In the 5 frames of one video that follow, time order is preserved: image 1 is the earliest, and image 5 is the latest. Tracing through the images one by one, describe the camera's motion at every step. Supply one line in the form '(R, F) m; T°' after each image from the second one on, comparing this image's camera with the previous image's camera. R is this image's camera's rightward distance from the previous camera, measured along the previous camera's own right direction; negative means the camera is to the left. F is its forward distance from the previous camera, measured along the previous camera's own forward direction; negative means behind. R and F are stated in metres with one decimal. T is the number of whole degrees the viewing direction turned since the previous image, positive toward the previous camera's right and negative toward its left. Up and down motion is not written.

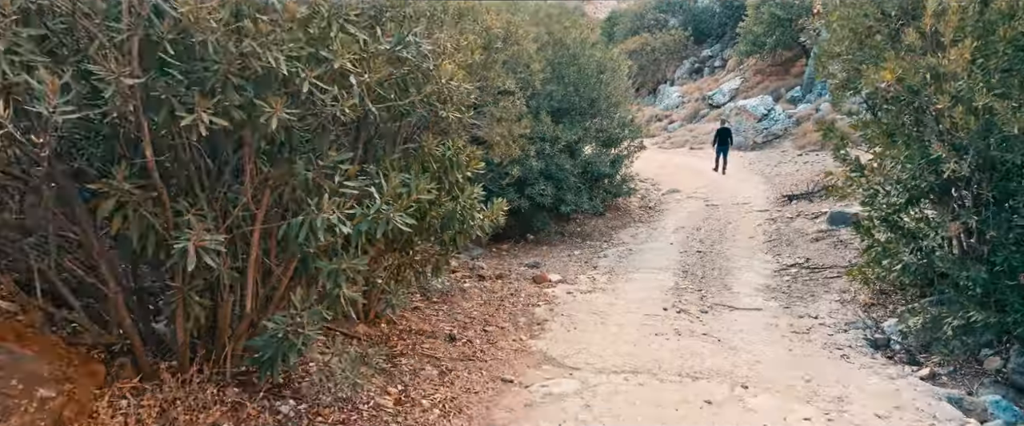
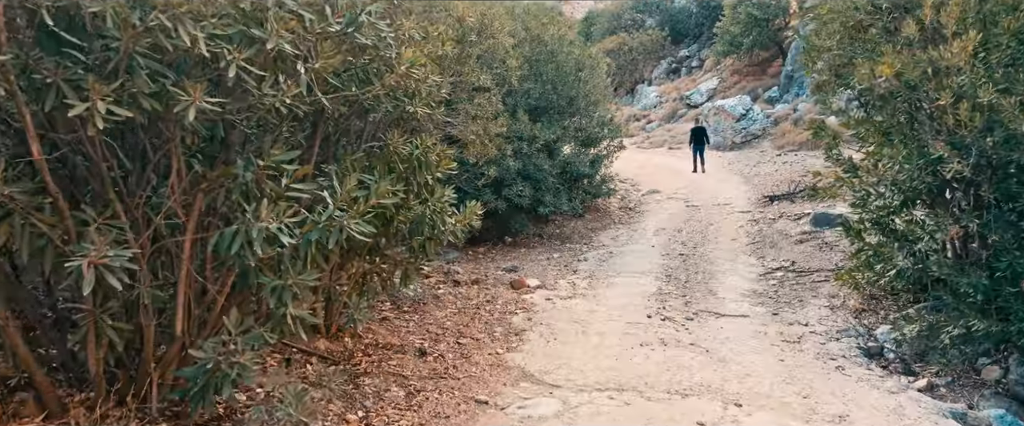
(0.0, +0.4) m; +2°
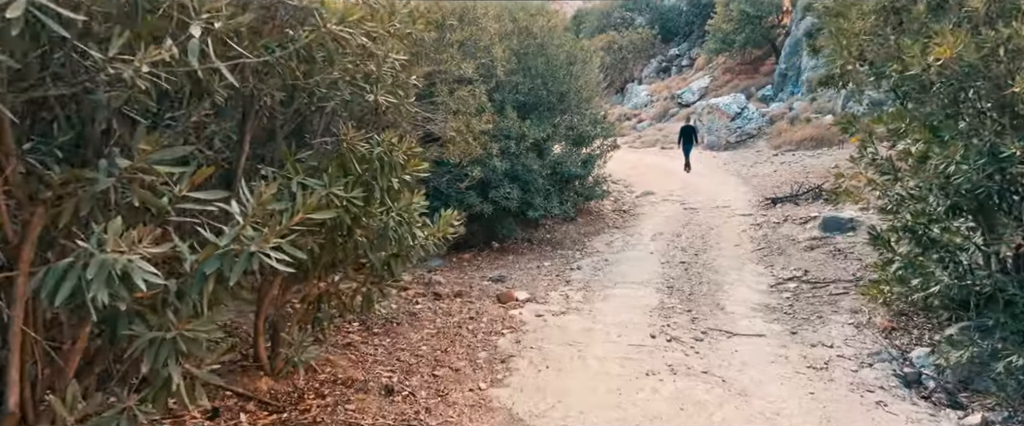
(0.0, +0.9) m; +1°
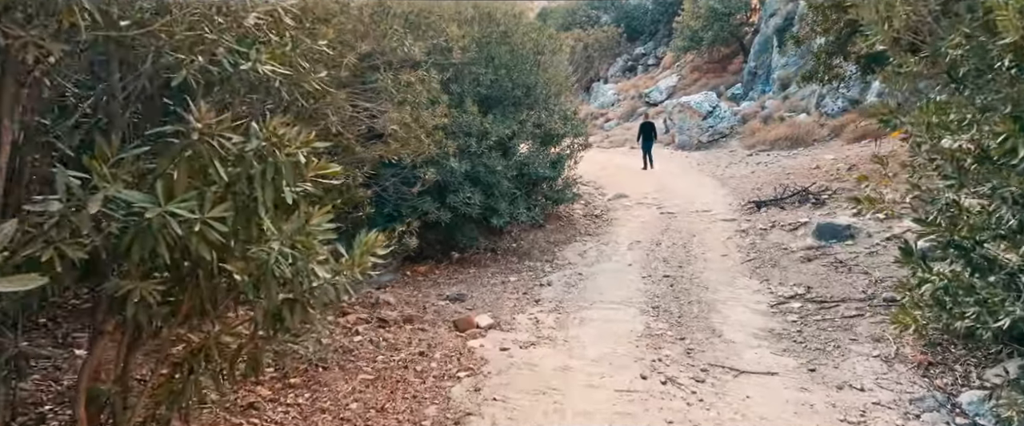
(0.0, +1.3) m; +3°
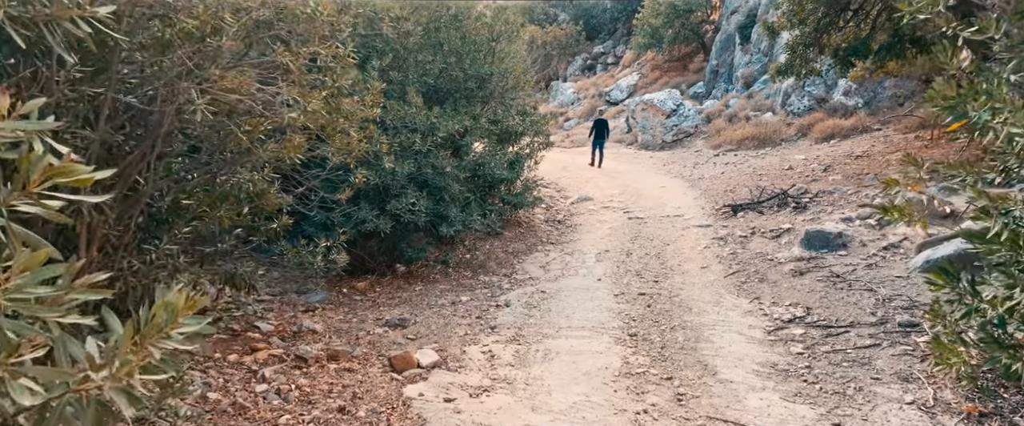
(+0.1, +1.3) m; +3°
